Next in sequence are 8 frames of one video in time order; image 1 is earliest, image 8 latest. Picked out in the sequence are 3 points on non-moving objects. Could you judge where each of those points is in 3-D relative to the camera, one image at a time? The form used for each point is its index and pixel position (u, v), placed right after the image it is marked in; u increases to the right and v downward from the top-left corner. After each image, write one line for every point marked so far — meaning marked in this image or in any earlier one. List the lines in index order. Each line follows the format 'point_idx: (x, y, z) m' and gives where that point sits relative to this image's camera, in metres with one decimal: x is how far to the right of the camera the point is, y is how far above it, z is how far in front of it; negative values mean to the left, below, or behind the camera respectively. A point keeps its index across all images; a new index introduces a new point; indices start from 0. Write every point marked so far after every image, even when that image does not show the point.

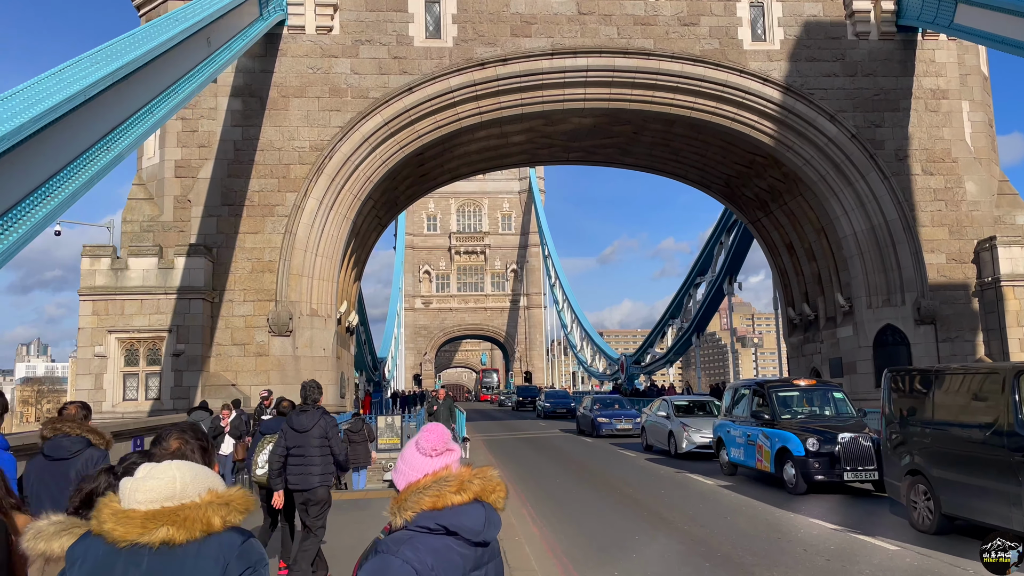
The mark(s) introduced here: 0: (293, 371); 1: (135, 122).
0: (-4.7, -1.8, +17.0) m
1: (-4.2, +1.8, +8.8) m
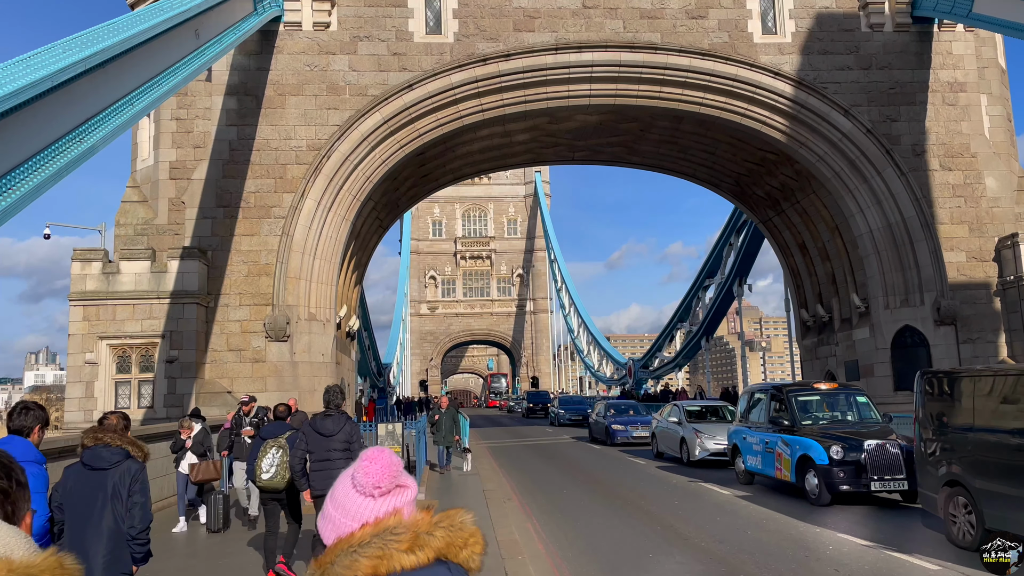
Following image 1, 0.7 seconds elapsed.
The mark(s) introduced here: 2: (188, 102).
0: (-4.6, -1.9, +16.5) m
1: (-4.2, +1.8, +8.3) m
2: (-7.1, +4.1, +17.4) m
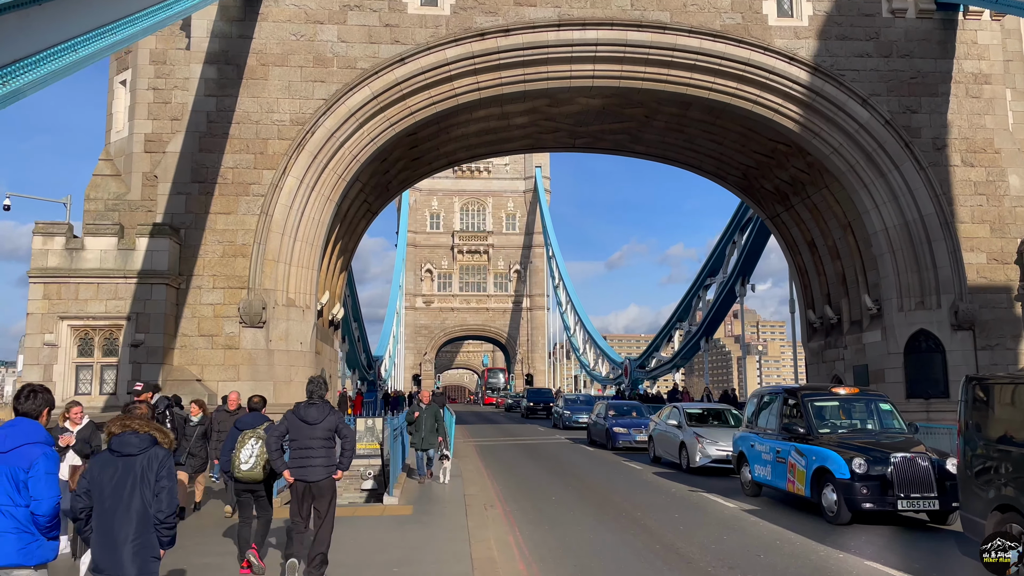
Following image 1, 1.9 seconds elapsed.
0: (-4.8, -1.5, +15.5) m
1: (-4.2, +2.1, +7.2) m
2: (-7.1, +4.5, +16.3) m
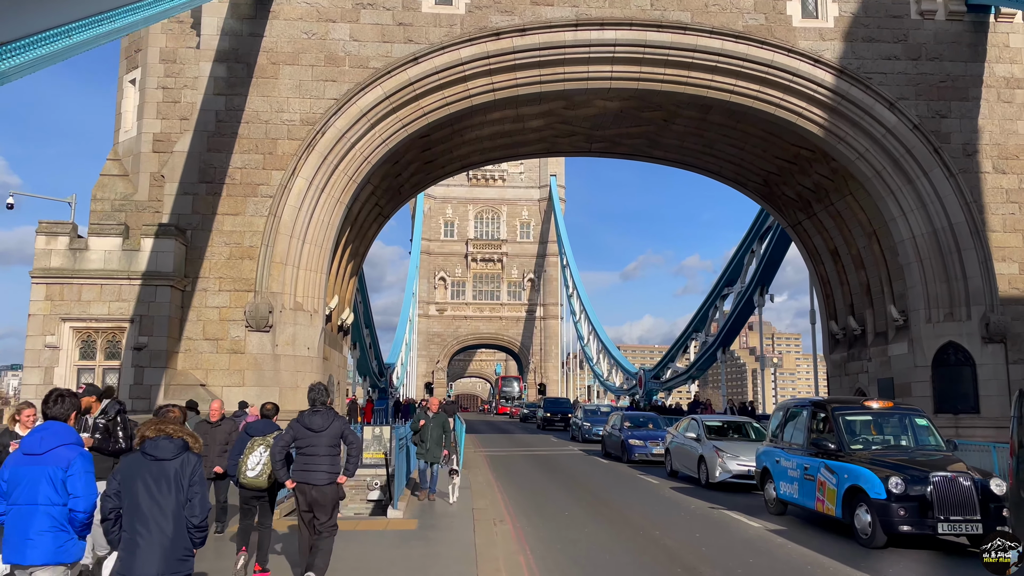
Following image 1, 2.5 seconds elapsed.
0: (-4.6, -1.6, +15.0) m
1: (-4.1, +2.1, +6.8) m
2: (-6.8, +4.4, +16.0) m
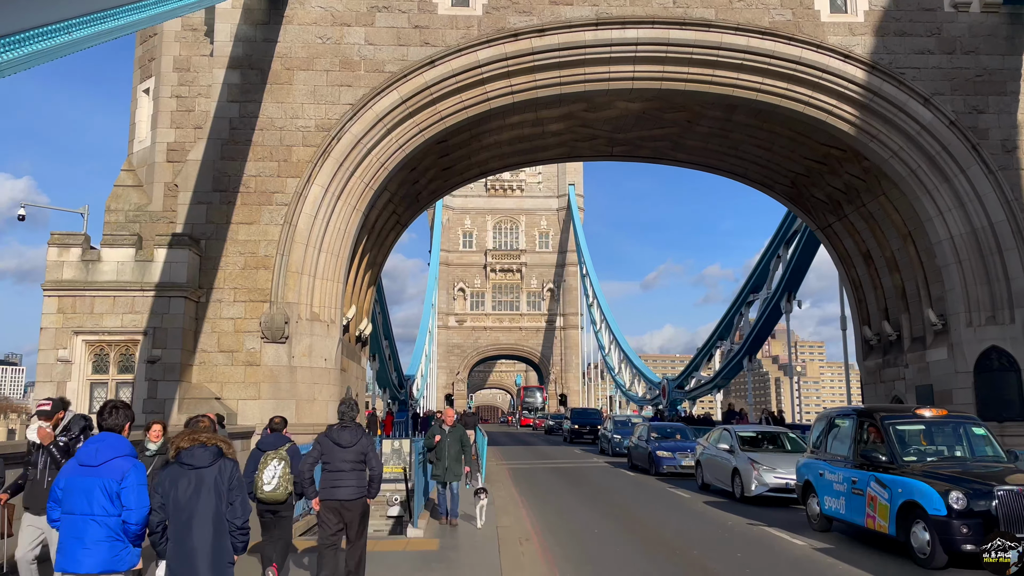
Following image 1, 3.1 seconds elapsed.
0: (-4.1, -1.8, +14.6) m
1: (-3.9, +2.0, +6.5) m
2: (-6.4, +4.2, +15.8) m
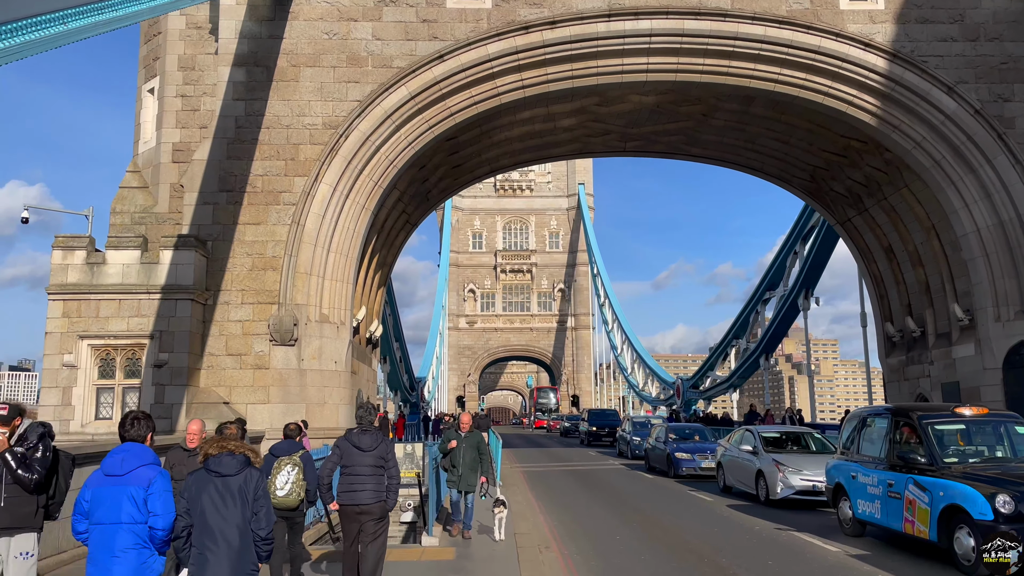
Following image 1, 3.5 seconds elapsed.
0: (-3.9, -1.8, +14.3) m
1: (-3.8, +2.0, +6.2) m
2: (-6.2, +4.1, +15.5) m
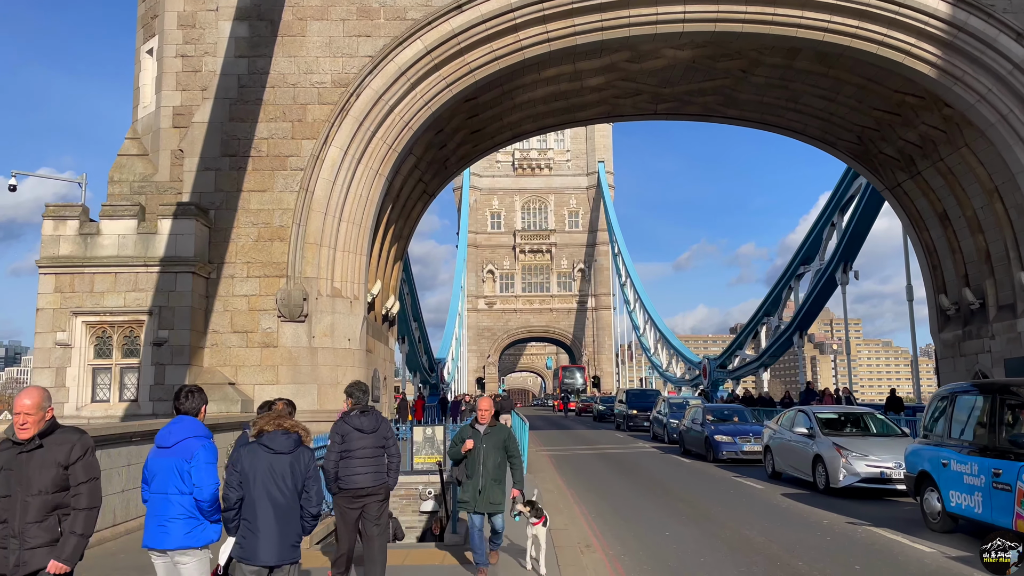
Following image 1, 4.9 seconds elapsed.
0: (-3.4, -1.3, +13.3) m
1: (-3.5, +2.3, +5.0) m
2: (-5.7, +4.6, +14.4) m
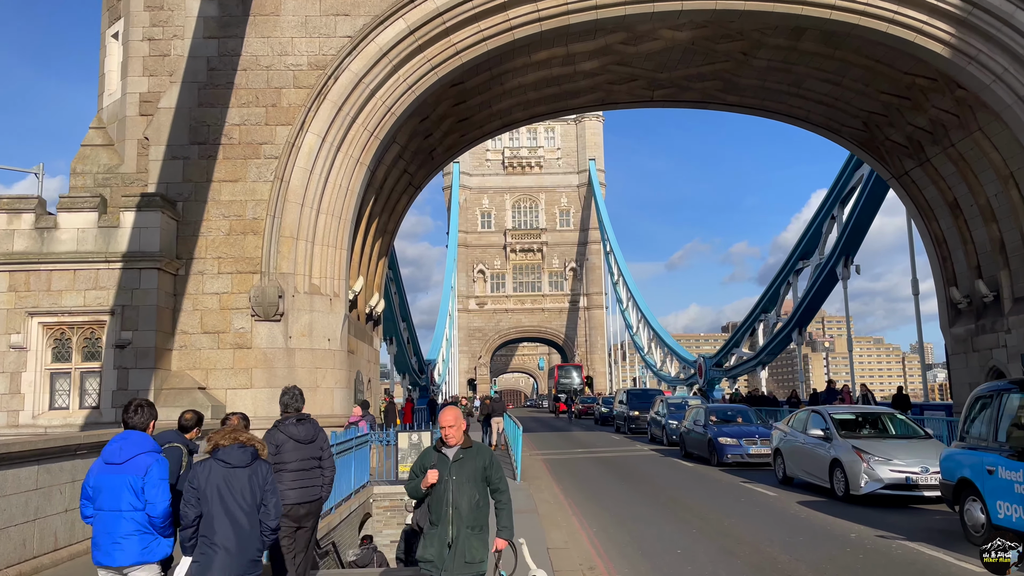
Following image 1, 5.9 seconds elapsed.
0: (-3.5, -1.3, +12.4) m
1: (-3.6, +2.4, +4.1) m
2: (-5.9, +4.6, +13.4) m
